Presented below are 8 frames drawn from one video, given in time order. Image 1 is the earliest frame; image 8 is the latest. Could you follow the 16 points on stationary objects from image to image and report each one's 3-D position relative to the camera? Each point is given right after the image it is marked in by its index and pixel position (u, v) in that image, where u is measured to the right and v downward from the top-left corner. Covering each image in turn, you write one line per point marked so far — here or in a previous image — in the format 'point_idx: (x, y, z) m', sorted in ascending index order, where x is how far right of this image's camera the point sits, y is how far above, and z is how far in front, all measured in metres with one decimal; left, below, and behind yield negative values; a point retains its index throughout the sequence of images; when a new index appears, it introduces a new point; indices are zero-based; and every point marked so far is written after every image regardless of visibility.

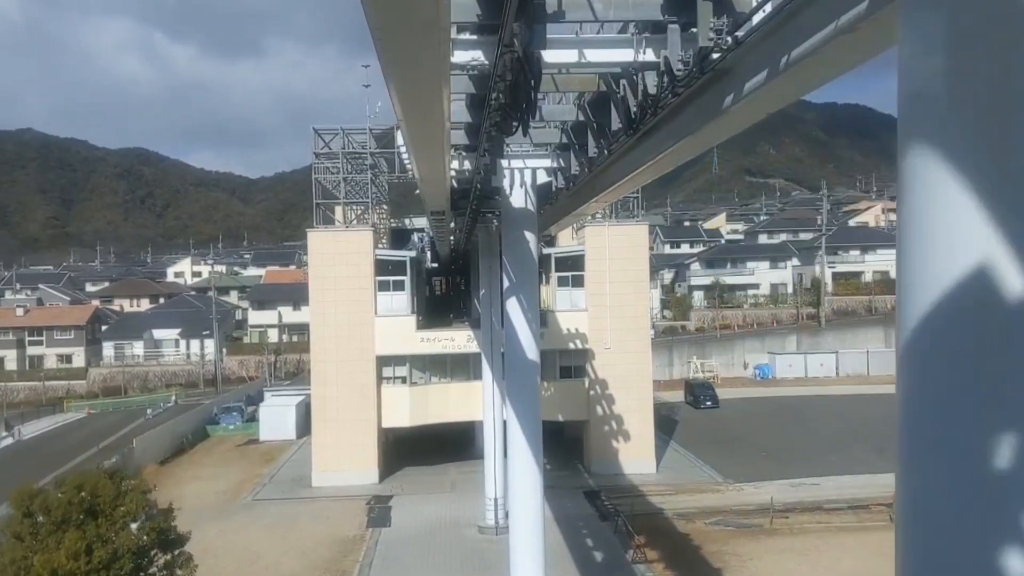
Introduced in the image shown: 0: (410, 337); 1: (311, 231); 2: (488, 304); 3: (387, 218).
0: (-1.0, -0.5, +13.6) m
1: (-1.9, +0.5, +13.4) m
2: (-0.2, -0.1, +11.6) m
3: (-1.4, +0.8, +16.0) m
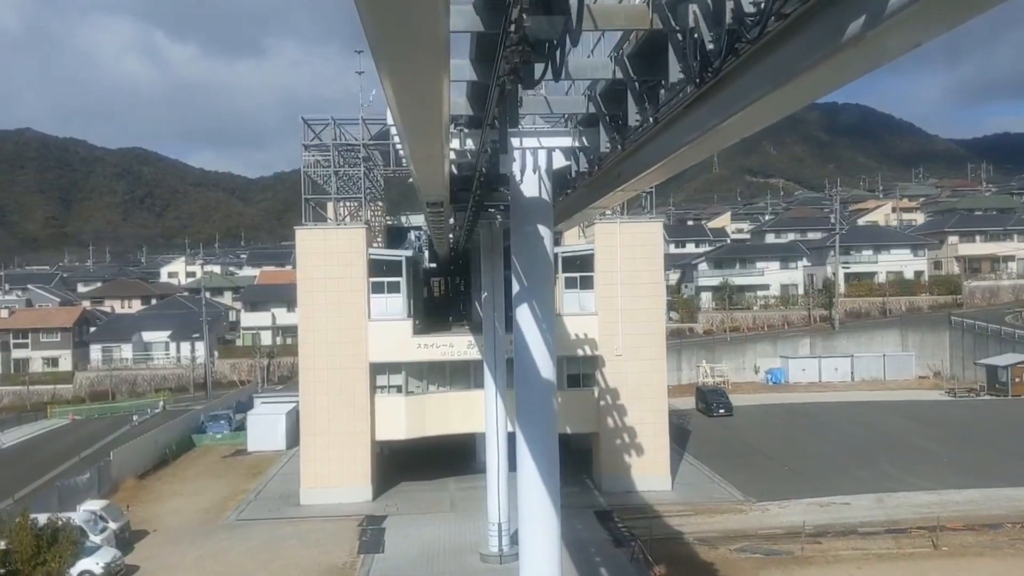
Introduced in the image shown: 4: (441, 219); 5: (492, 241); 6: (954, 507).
0: (-0.9, -0.5, +12.6) m
1: (-1.9, +0.5, +12.4) m
2: (-0.2, -0.1, +10.6) m
3: (-1.4, +0.8, +15.0) m
4: (-0.5, +0.4, +9.3) m
5: (-0.1, +0.3, +10.2) m
6: (+3.5, -1.7, +11.4) m
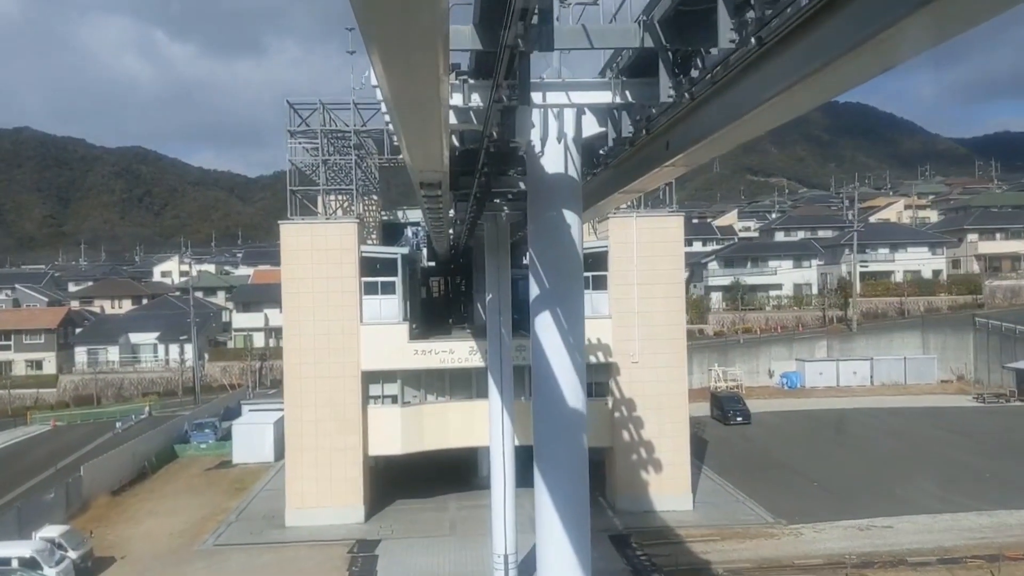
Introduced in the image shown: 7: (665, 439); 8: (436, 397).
0: (-0.9, -0.5, +11.5) m
1: (-1.8, +0.5, +11.3) m
2: (-0.1, -0.1, +9.5) m
3: (-1.3, +0.8, +13.9) m
4: (-0.4, +0.4, +8.1) m
5: (-0.1, +0.3, +9.1) m
6: (+3.6, -1.8, +10.2) m
7: (+1.3, -1.2, +11.6) m
8: (-0.6, -0.9, +11.9) m
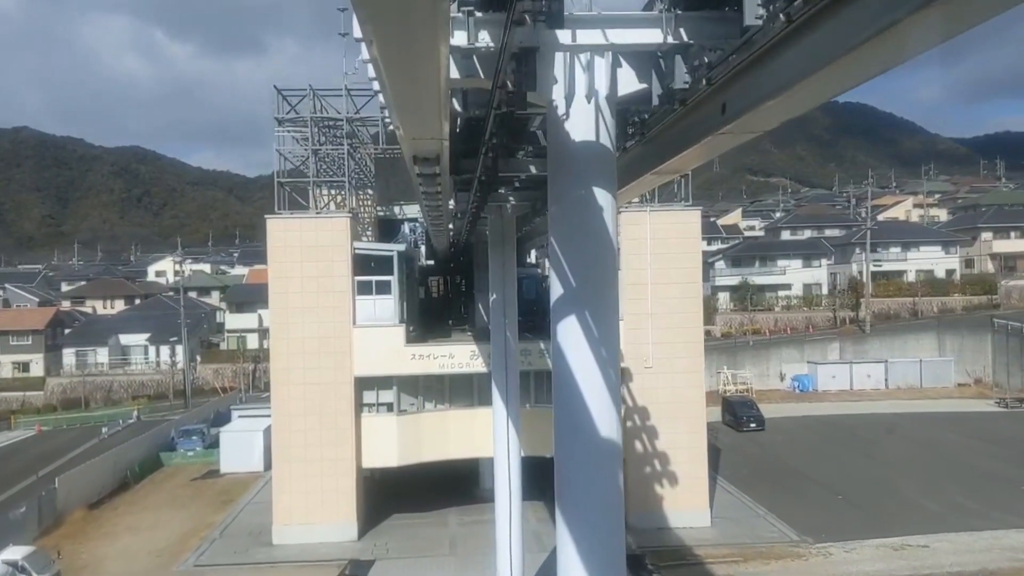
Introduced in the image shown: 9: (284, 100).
0: (-0.9, -0.5, +10.7) m
1: (-1.8, +0.5, +10.5) m
2: (-0.1, -0.1, +8.7) m
3: (-1.3, +0.8, +13.1) m
4: (-0.4, +0.4, +7.3) m
5: (0.0, +0.3, +8.2) m
6: (+3.6, -1.7, +9.4) m
7: (+1.3, -1.2, +10.8) m
8: (-0.6, -0.9, +11.1) m
9: (-1.8, +1.5, +11.3) m
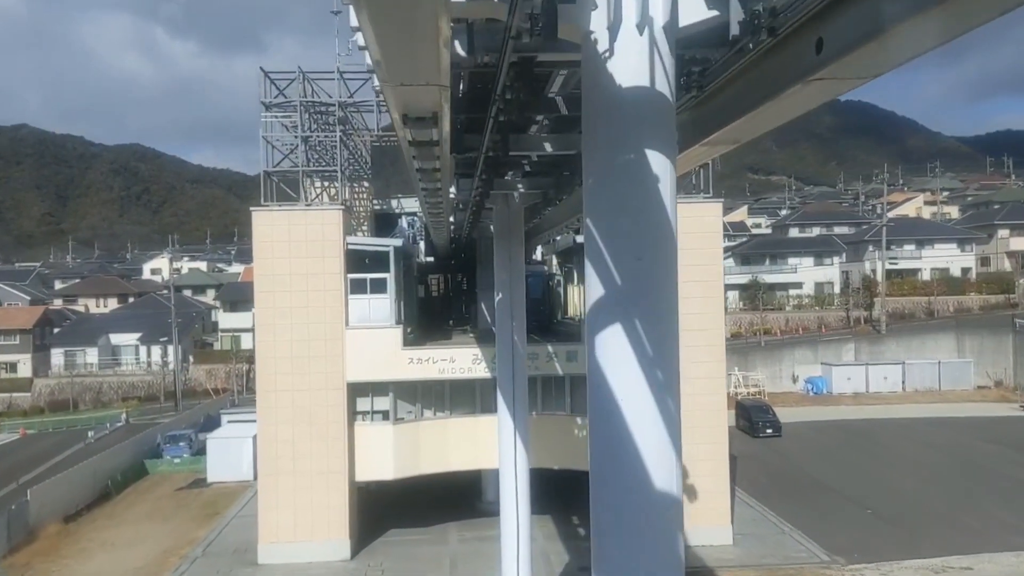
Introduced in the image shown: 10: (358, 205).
0: (-0.8, -0.5, +9.9) m
1: (-1.7, +0.5, +9.7) m
2: (0.0, -0.1, +7.8) m
3: (-1.2, +0.8, +12.3) m
4: (-0.3, +0.4, +6.5) m
5: (0.0, +0.3, +7.4) m
6: (+3.7, -1.7, +8.6) m
7: (+1.3, -1.2, +10.0) m
8: (-0.6, -0.9, +10.3) m
9: (-1.8, +1.5, +10.4) m
10: (-1.3, +0.7, +12.1) m
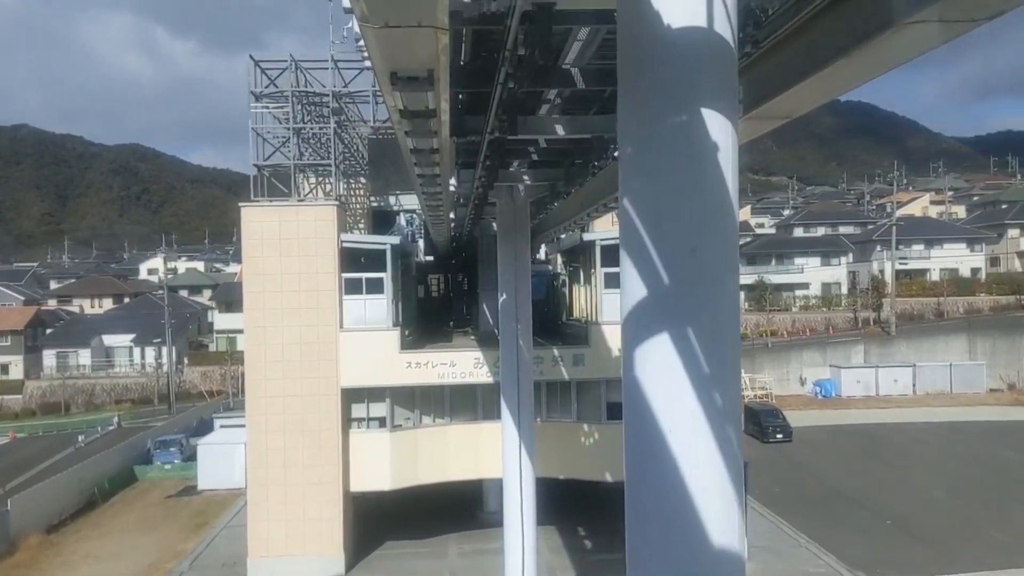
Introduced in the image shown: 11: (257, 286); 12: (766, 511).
0: (-0.8, -0.5, +9.4) m
1: (-1.7, +0.5, +9.2) m
2: (0.0, -0.1, +7.3) m
3: (-1.2, +0.8, +11.8) m
4: (-0.3, +0.4, +6.0) m
5: (0.0, +0.3, +6.9) m
6: (+3.7, -1.7, +8.1) m
7: (+1.3, -1.2, +9.5) m
8: (-0.5, -0.9, +9.8) m
9: (-1.7, +1.5, +9.9) m
10: (-1.3, +0.7, +11.6) m
11: (-1.7, 0.0, +9.2) m
12: (+2.0, -1.8, +11.3) m
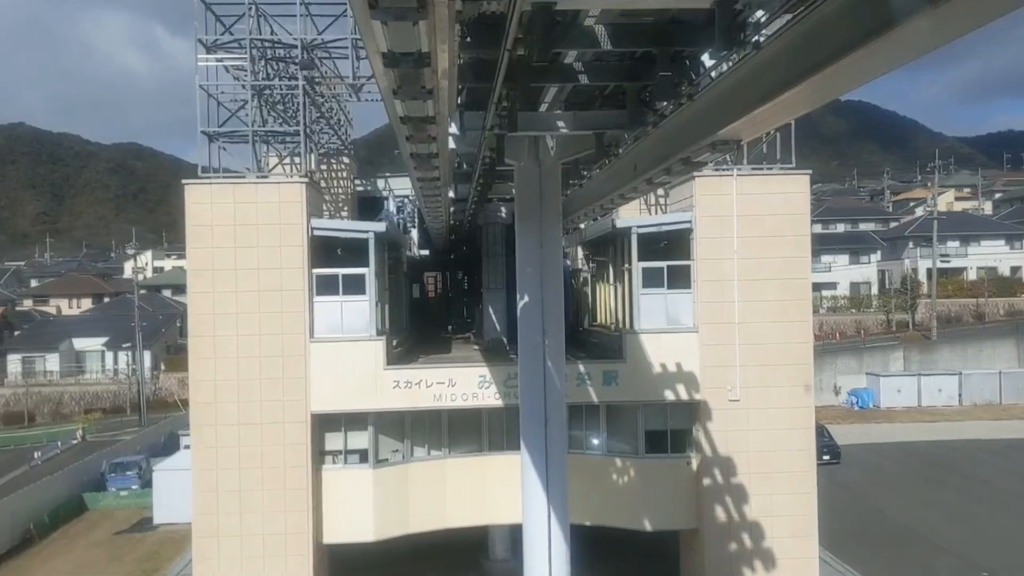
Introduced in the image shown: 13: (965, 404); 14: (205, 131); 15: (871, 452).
0: (-0.7, -0.5, +7.4) m
1: (-1.6, +0.5, +7.2) m
2: (+0.1, -0.1, +5.4) m
3: (-1.1, +0.8, +9.8) m
4: (-0.2, +0.5, +4.1) m
5: (+0.1, +0.3, +5.0) m
6: (+3.8, -1.7, +6.2) m
7: (+1.4, -1.2, +7.5) m
8: (-0.5, -0.9, +7.8) m
9: (-1.7, +1.5, +8.0) m
10: (-1.2, +0.7, +9.7) m
11: (-1.6, 0.0, +7.3) m
12: (+2.1, -1.8, +9.4) m
13: (+6.1, -1.5, +19.1) m
14: (-1.7, +0.8, +7.7) m
15: (+3.8, -1.7, +15.2) m
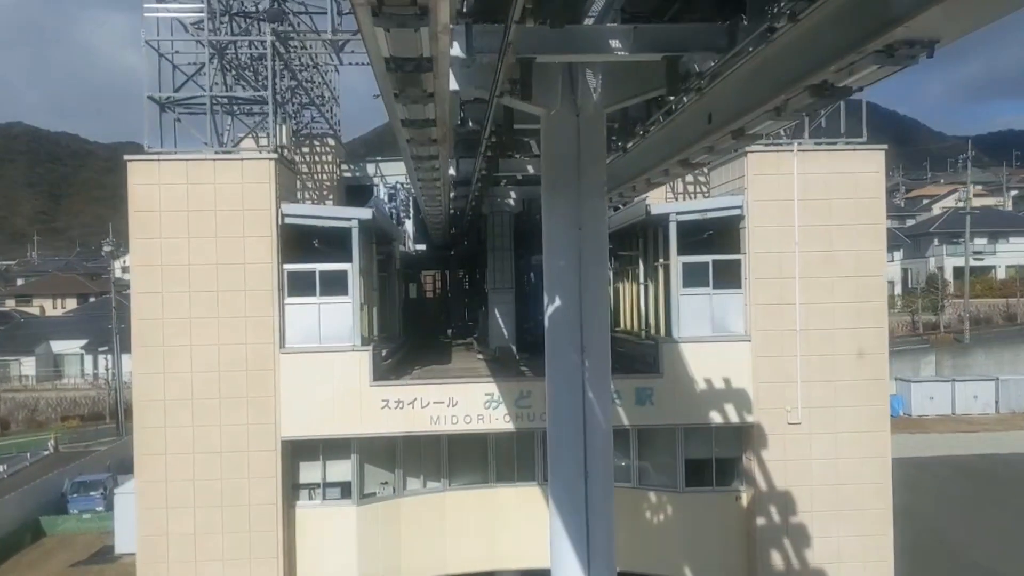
0: (-0.7, -0.5, +6.1) m
1: (-1.6, +0.5, +5.9) m
2: (+0.1, -0.1, +4.1) m
3: (-1.1, +0.8, +8.5) m
4: (-0.2, +0.5, +2.7) m
5: (+0.2, +0.3, +3.7) m
6: (+3.8, -1.7, +4.9) m
7: (+1.5, -1.2, +6.2) m
8: (-0.4, -0.9, +6.5) m
9: (-1.6, +1.5, +6.7) m
10: (-1.1, +0.7, +8.3) m
11: (-1.5, 0.0, +6.0) m
12: (+2.2, -1.8, +8.1) m
13: (+6.1, -1.5, +17.8) m
14: (-1.6, +0.8, +6.4) m
15: (+3.9, -1.7, +13.9) m
